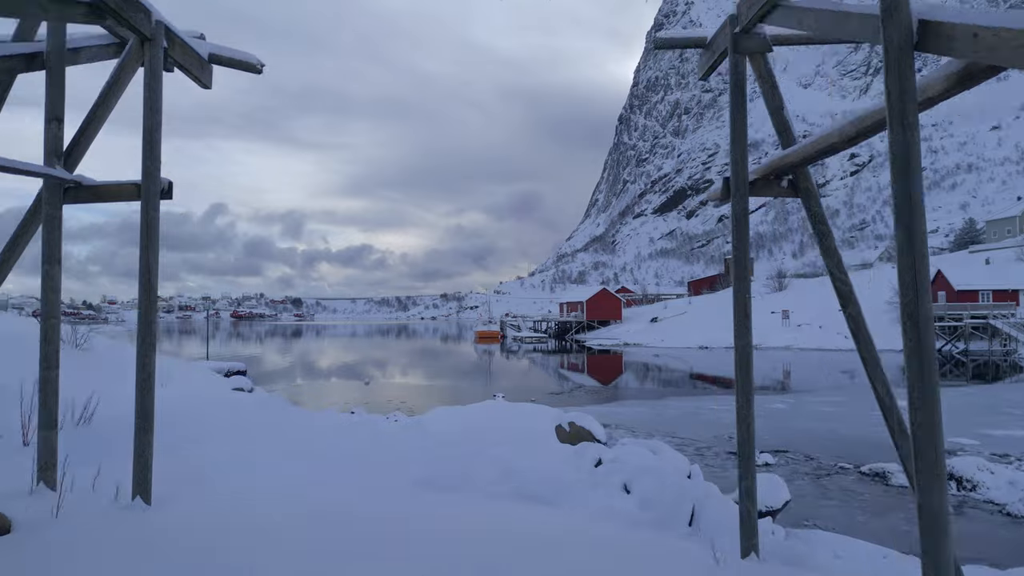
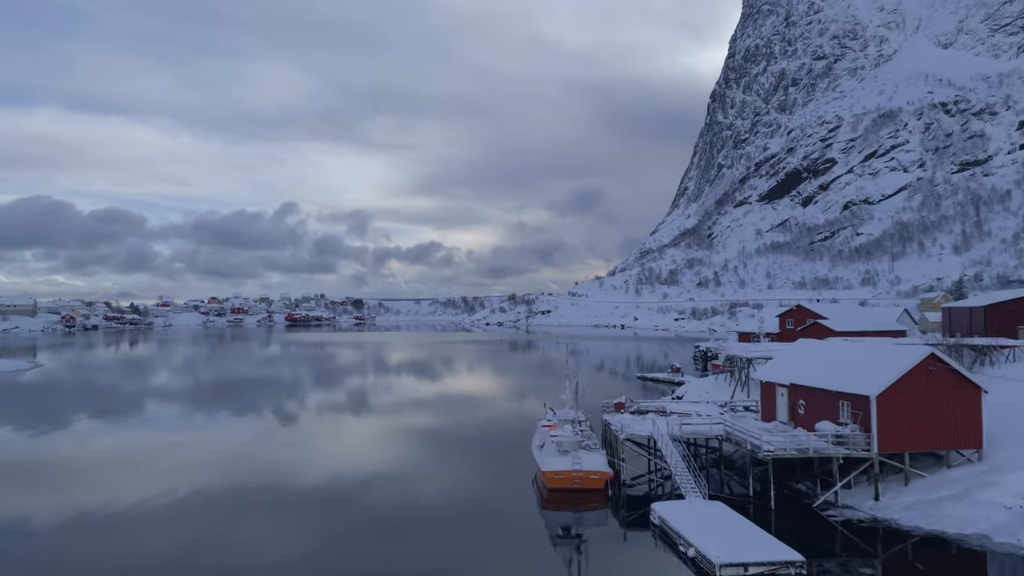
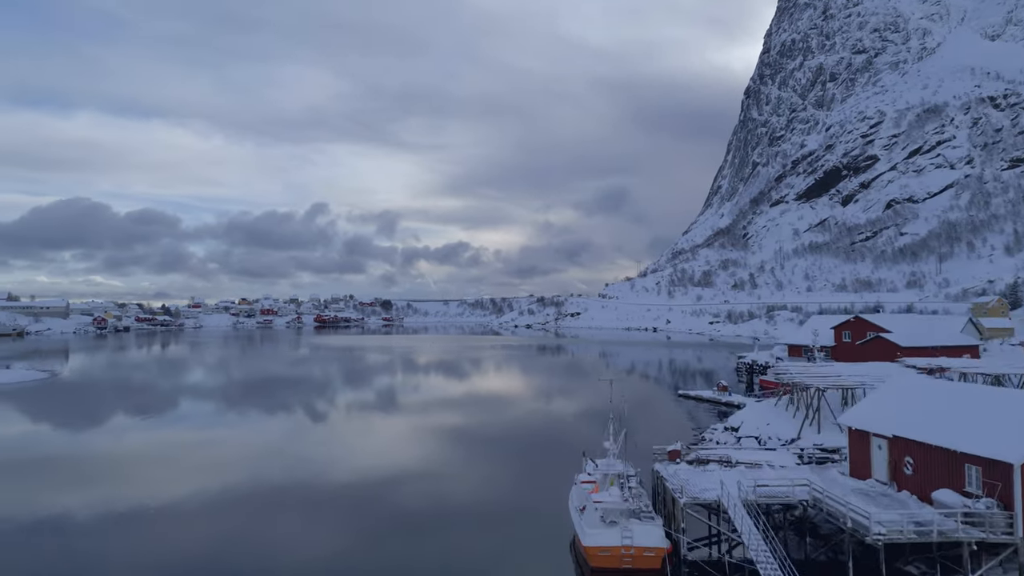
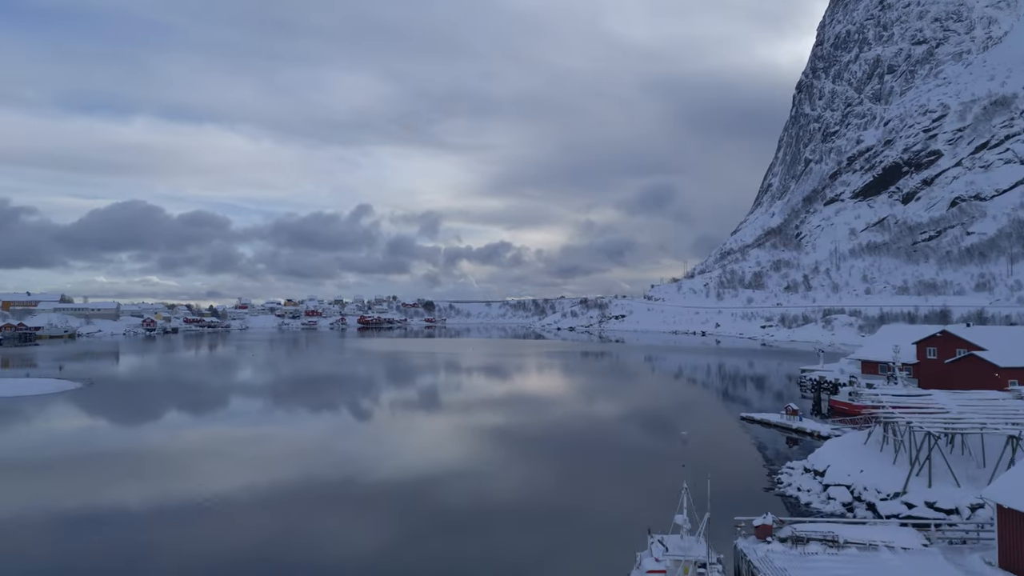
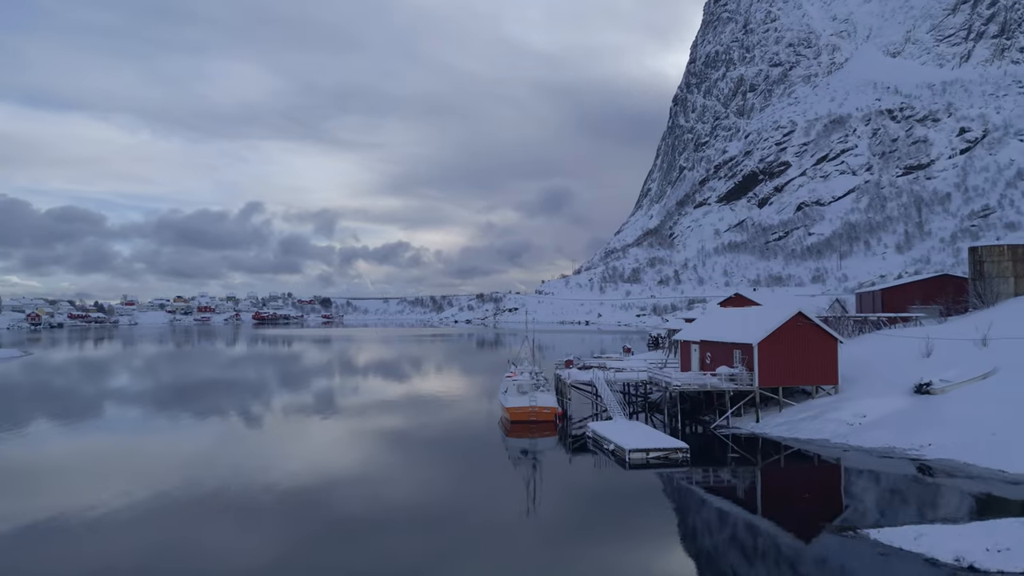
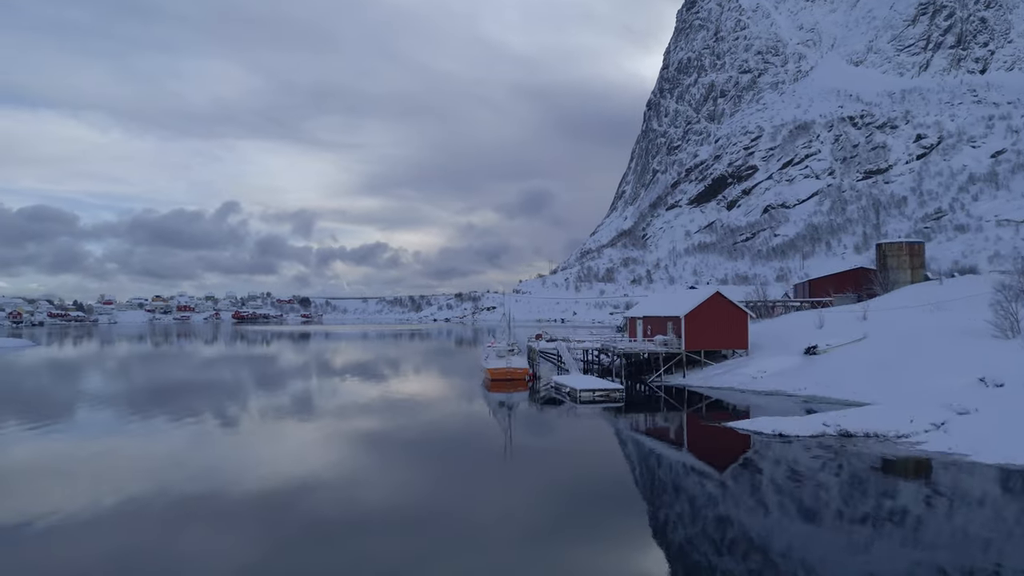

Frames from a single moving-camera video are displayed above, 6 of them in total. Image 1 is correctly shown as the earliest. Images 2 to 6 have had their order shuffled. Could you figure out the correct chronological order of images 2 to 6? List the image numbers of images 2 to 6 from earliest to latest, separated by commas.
6, 5, 2, 3, 4
